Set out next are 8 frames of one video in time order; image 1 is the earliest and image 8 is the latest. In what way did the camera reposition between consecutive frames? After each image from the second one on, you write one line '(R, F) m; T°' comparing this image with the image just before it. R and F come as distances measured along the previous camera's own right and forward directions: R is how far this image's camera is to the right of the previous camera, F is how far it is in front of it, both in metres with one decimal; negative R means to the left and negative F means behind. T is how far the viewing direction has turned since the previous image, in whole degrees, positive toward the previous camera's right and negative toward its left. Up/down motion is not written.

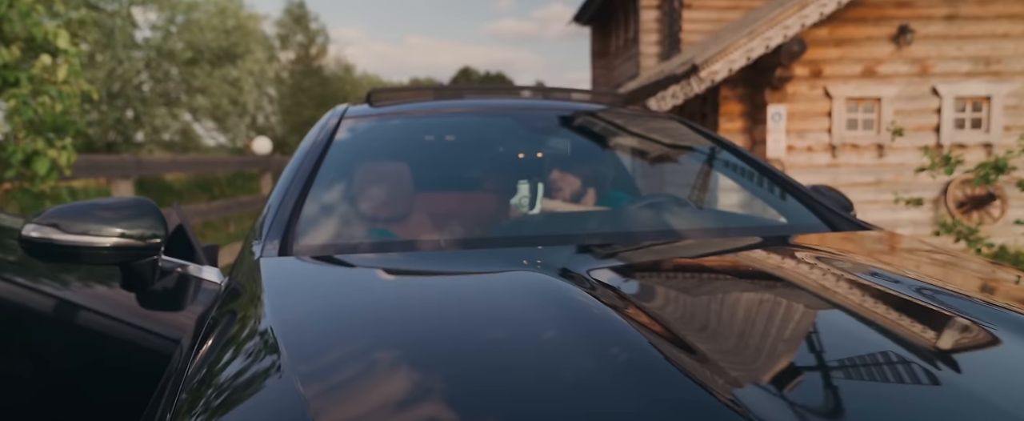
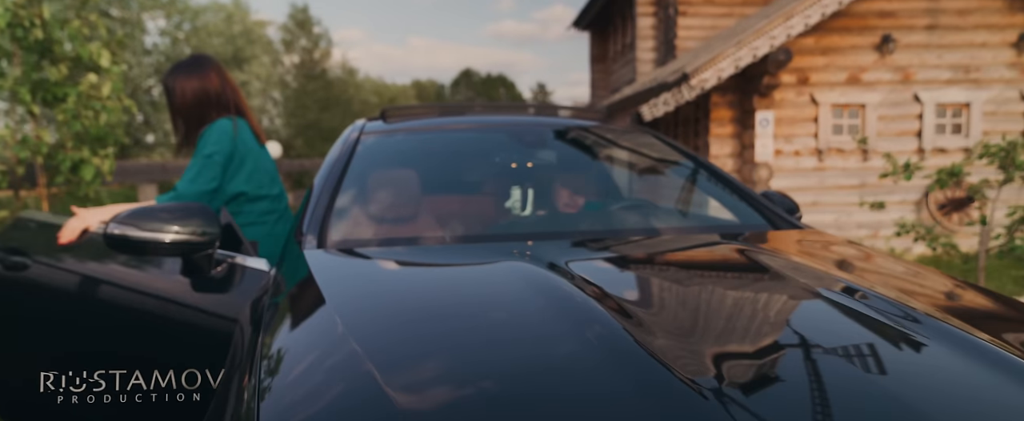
(0.0, -0.3) m; 0°
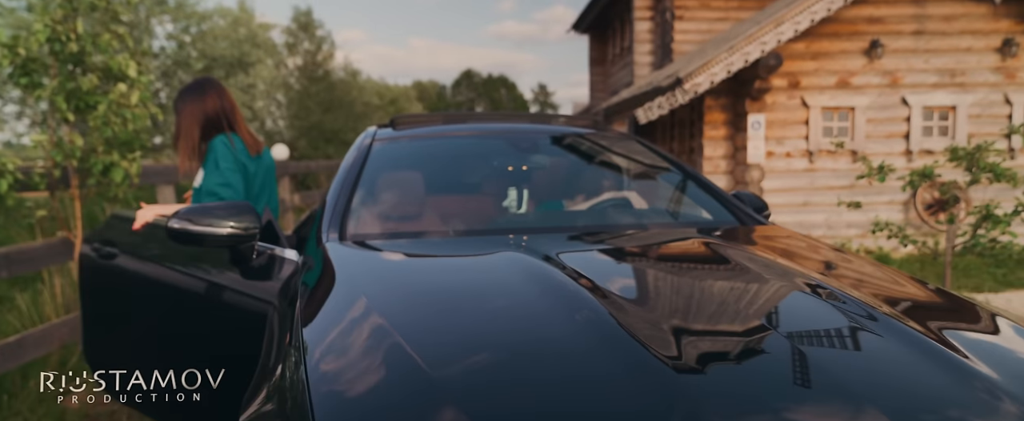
(0.0, -0.2) m; 0°
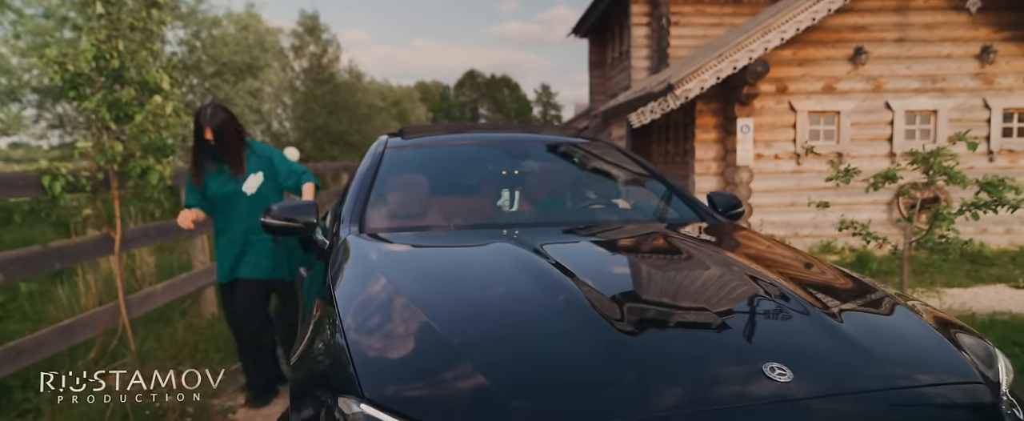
(0.0, -0.4) m; 0°
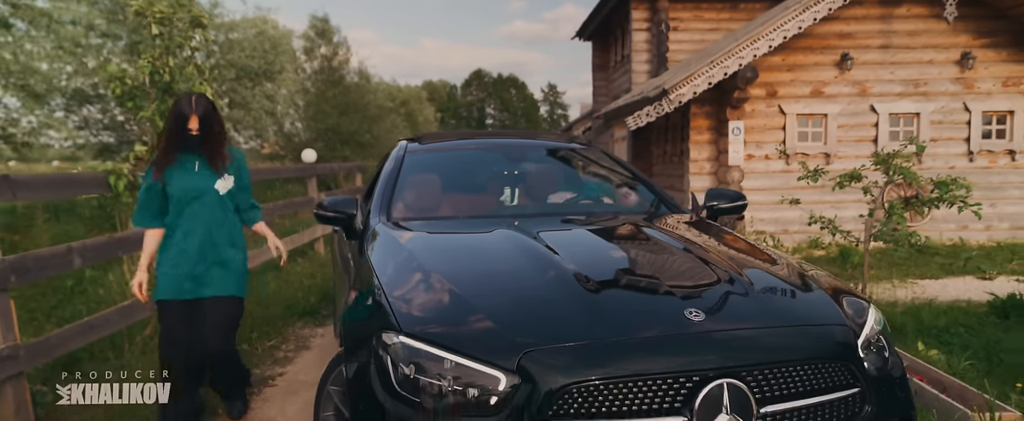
(0.0, -0.5) m; -1°
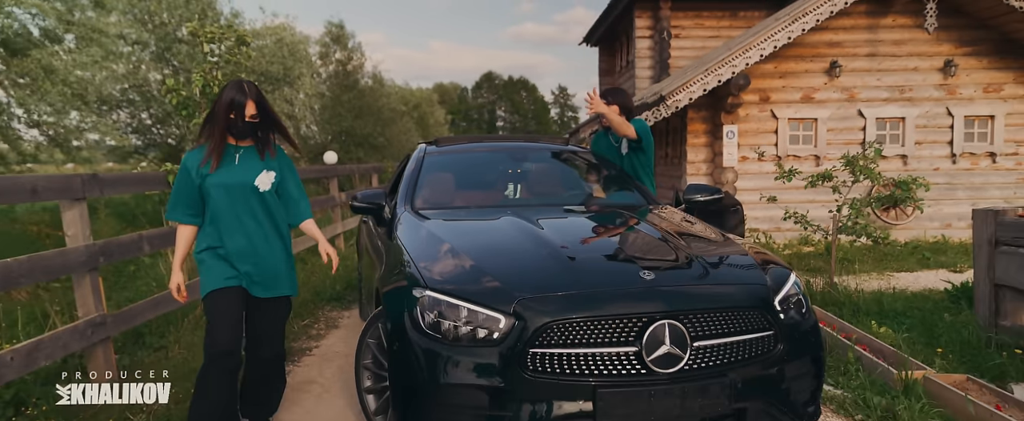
(0.0, -0.6) m; -1°
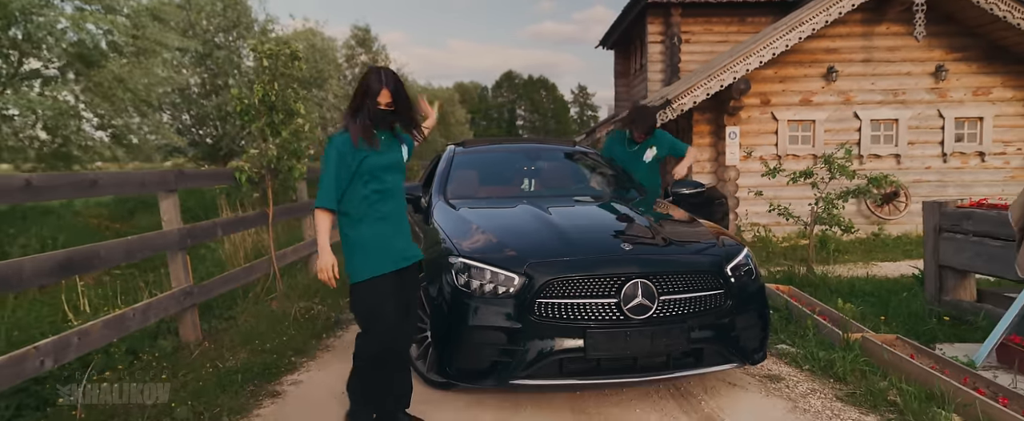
(0.0, -0.8) m; -2°
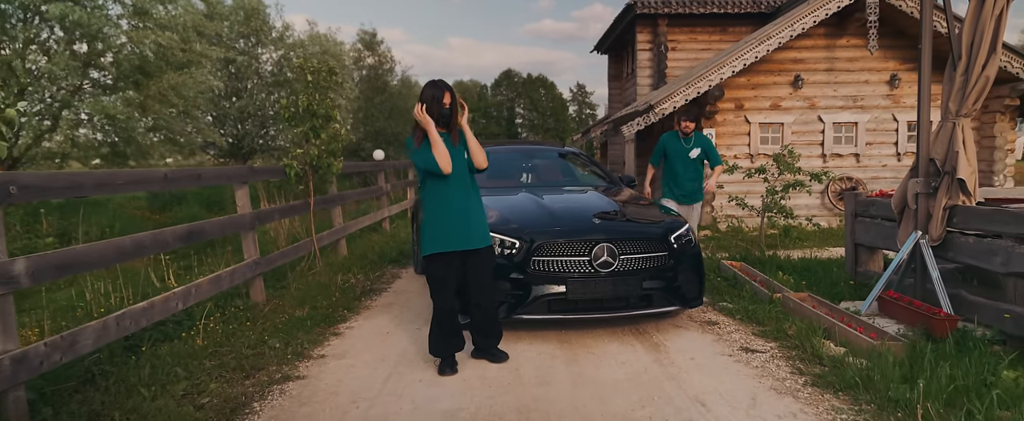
(0.0, -1.2) m; 0°
